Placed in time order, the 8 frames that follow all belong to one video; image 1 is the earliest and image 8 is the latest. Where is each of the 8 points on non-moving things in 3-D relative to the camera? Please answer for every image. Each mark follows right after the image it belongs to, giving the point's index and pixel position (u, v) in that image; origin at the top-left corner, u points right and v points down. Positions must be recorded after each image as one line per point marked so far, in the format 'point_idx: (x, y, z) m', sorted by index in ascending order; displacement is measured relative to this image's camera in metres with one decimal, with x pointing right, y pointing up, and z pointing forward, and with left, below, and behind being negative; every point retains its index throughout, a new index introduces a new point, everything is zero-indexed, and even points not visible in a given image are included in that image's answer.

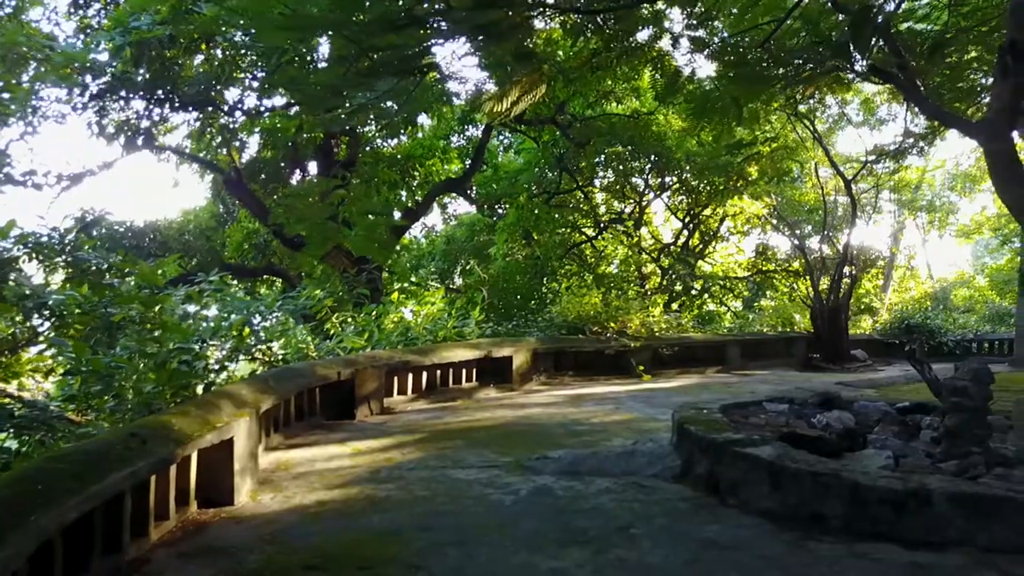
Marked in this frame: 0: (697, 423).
0: (+0.8, -0.6, +3.4) m
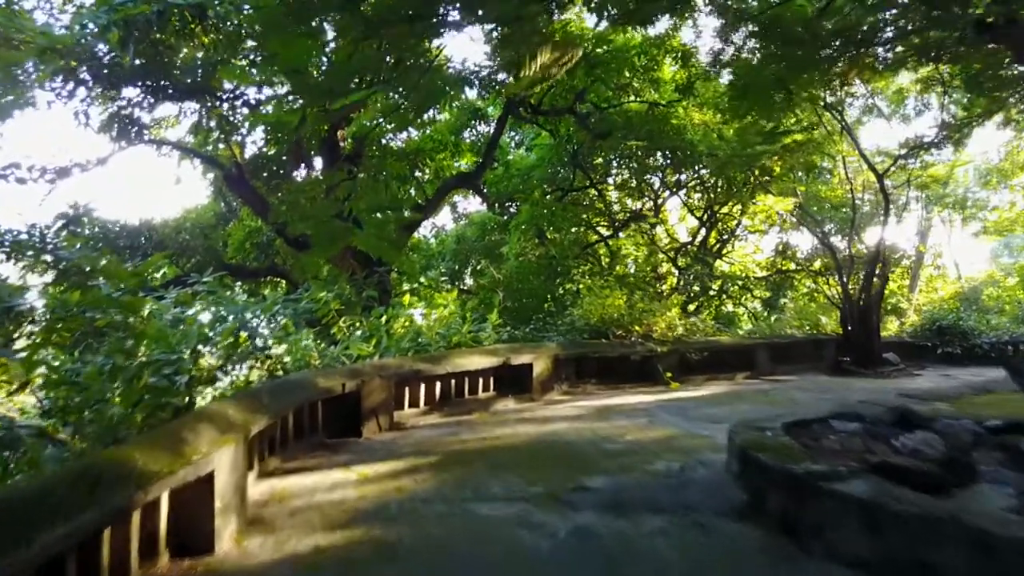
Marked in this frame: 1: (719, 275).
0: (+0.9, -0.6, +2.9) m
1: (+2.6, +0.2, +10.7) m
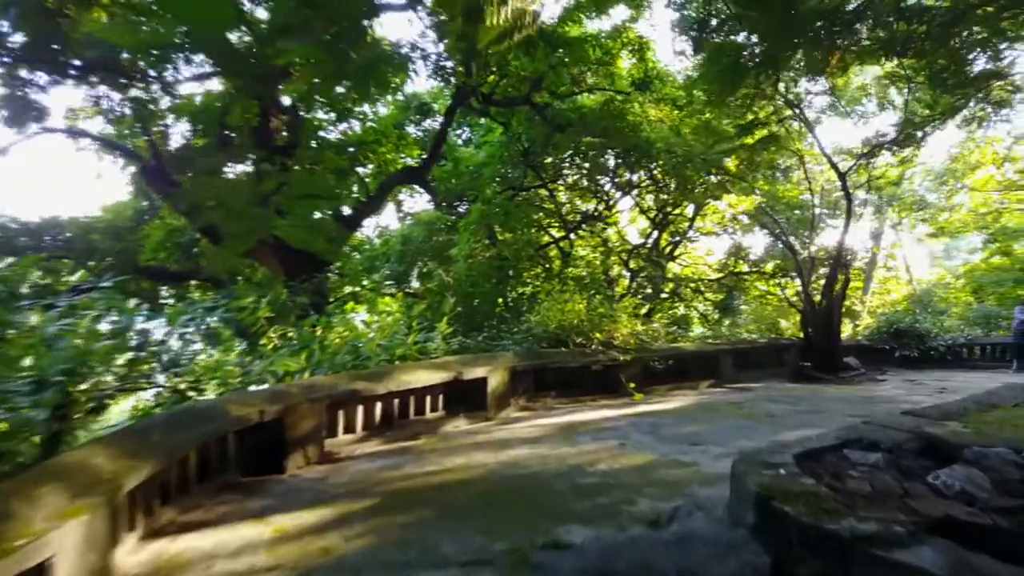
0: (+0.8, -0.6, +2.3) m
1: (+1.9, +0.1, +10.3) m
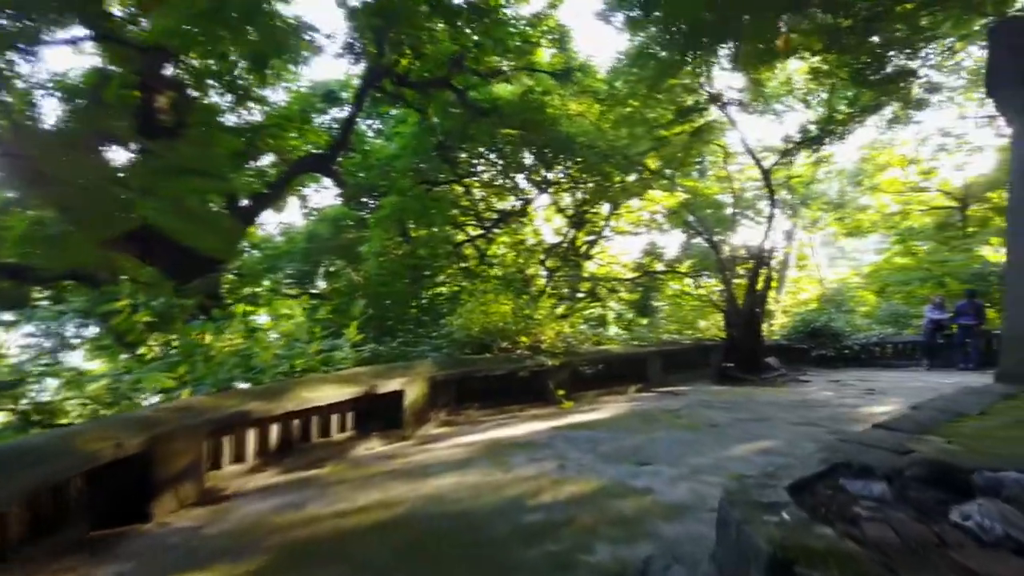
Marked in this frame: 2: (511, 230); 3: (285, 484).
0: (+0.6, -0.6, +1.8) m
1: (+0.9, +0.1, +9.8) m
2: (0.0, +0.7, +10.0) m
3: (-1.0, -0.9, +3.5) m
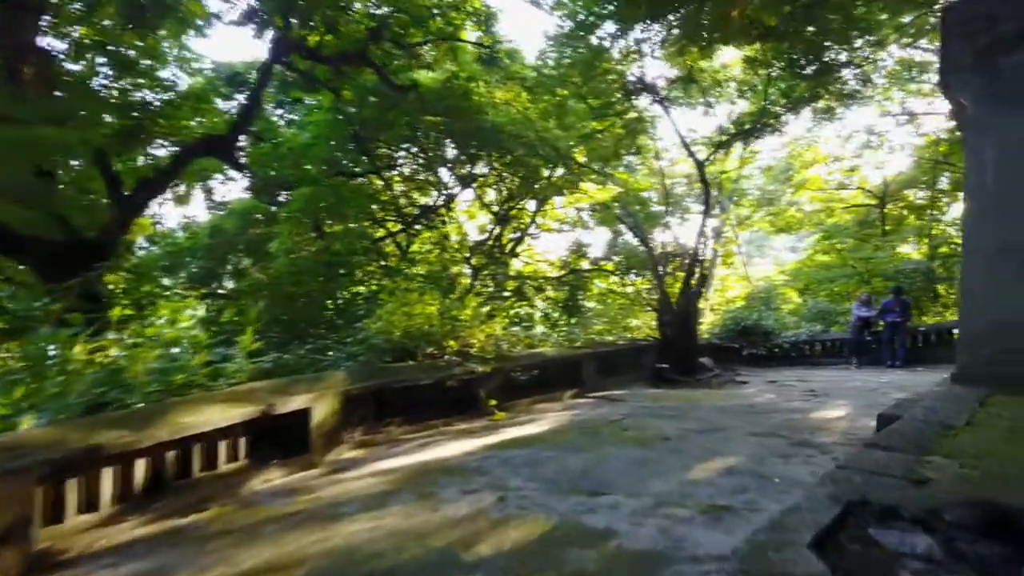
0: (+0.6, -0.6, +1.2) m
1: (0.0, +0.2, +9.2) m
2: (-0.9, +0.8, +9.3) m
3: (-1.2, -0.8, +2.7) m
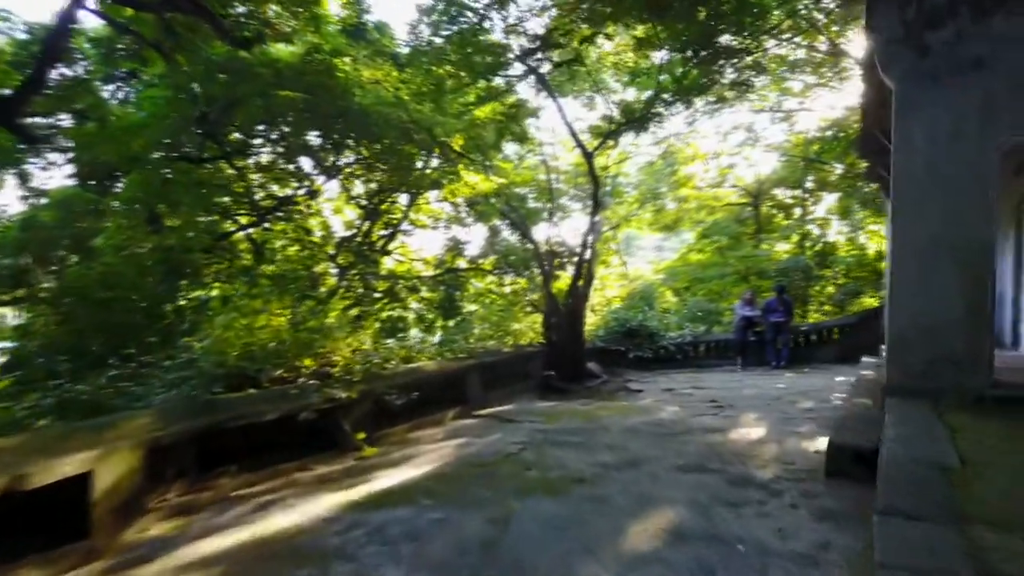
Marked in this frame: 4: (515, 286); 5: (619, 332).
0: (+0.5, -0.6, +0.3) m
1: (-1.3, +0.1, +8.1) m
2: (-2.2, +0.7, +8.1) m
3: (-1.5, -0.9, +1.5) m
4: (+0.1, 0.0, +9.8) m
5: (+1.6, -0.7, +12.0) m
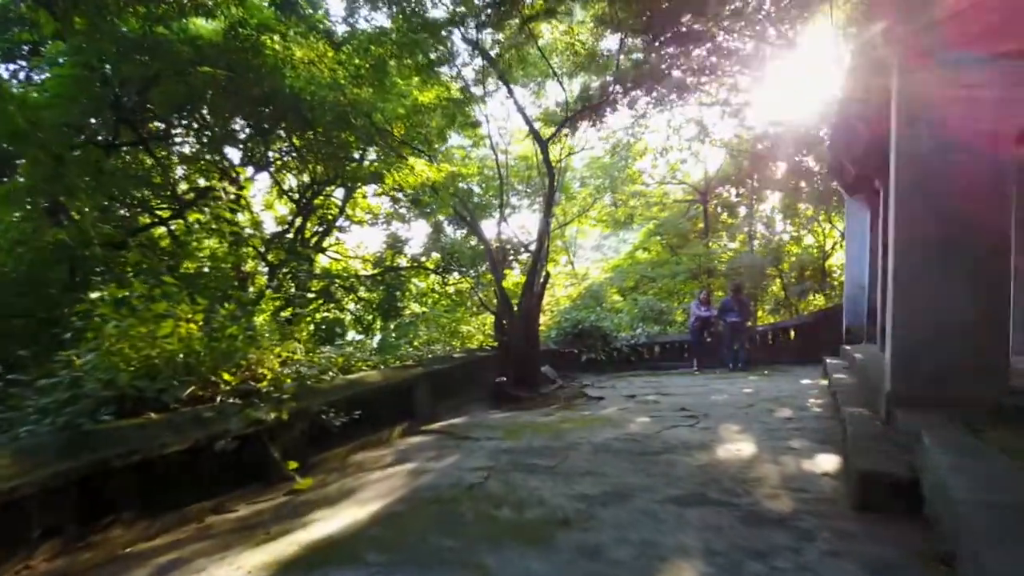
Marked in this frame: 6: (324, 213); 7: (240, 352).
0: (+0.7, -0.6, -0.4) m
1: (-1.8, +0.1, +7.3) m
2: (-2.7, +0.7, +7.2) m
3: (-1.4, -0.9, +0.7) m
4: (-0.5, 0.0, +9.1) m
5: (+0.9, -0.6, +11.4) m
6: (-1.8, +0.8, +7.9) m
7: (-1.4, -0.3, +4.0) m
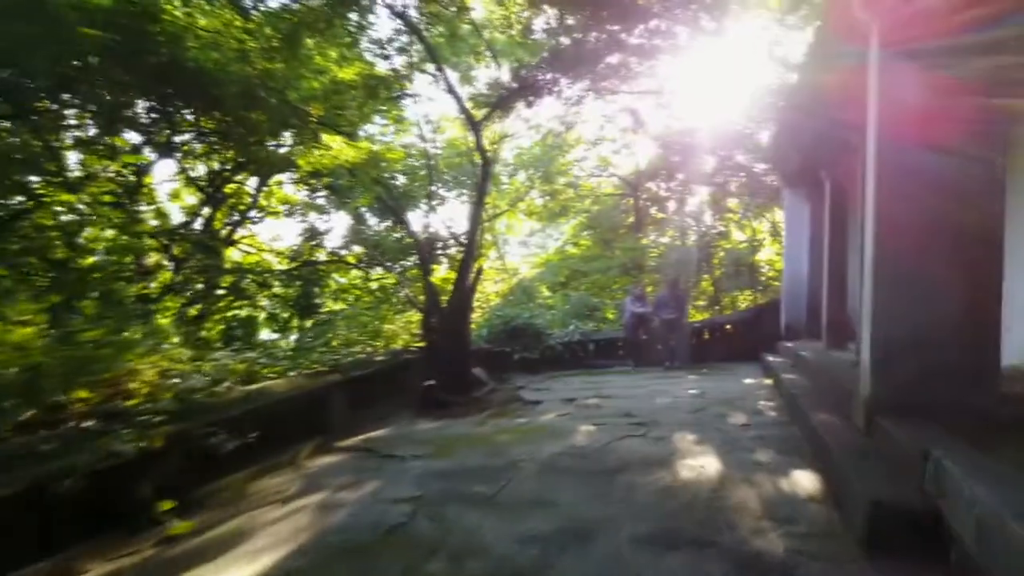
0: (+0.8, -0.6, -0.9) m
1: (-2.3, +0.2, +6.4) m
2: (-3.3, +0.8, +6.2) m
3: (-1.4, -0.9, -0.1) m
4: (-1.3, +0.1, +8.3) m
5: (-0.1, -0.6, +10.8) m
6: (-2.5, +0.9, +7.0) m
7: (-1.6, -0.3, +3.1) m
